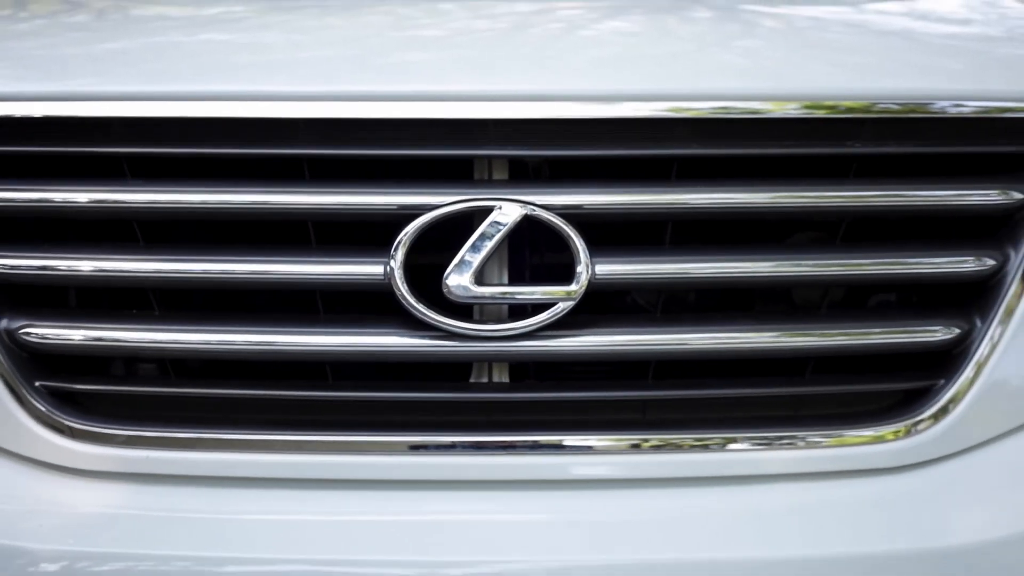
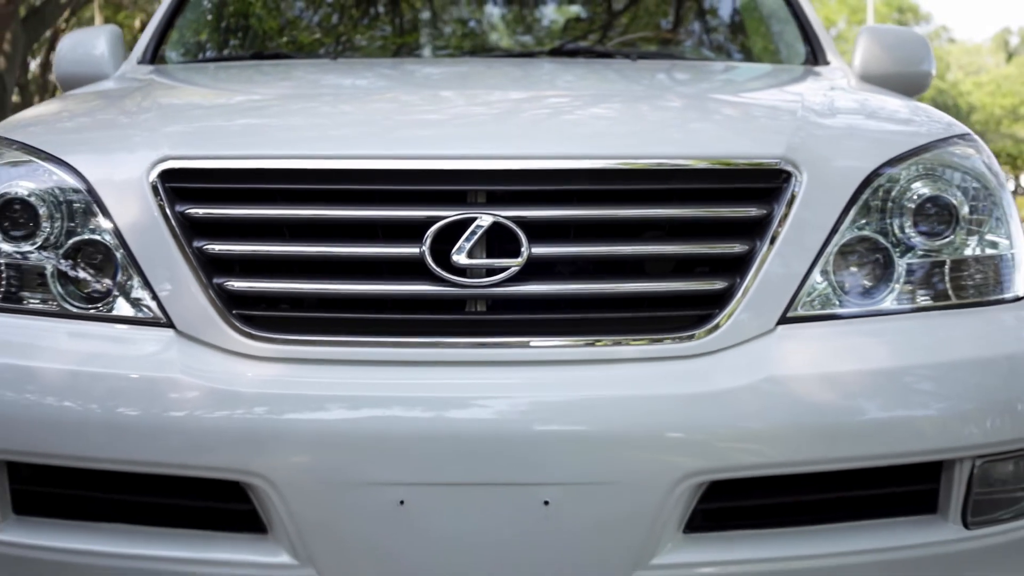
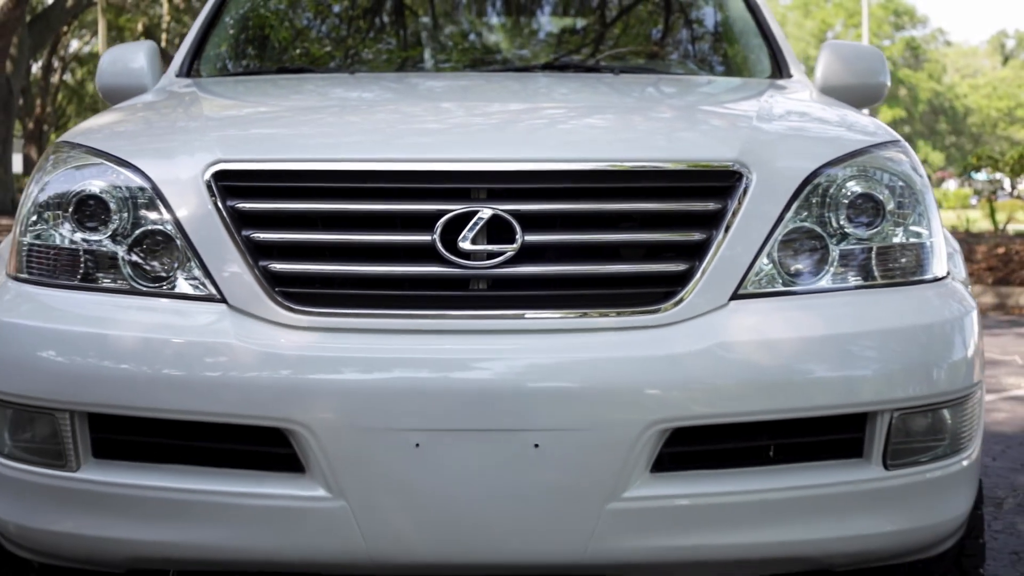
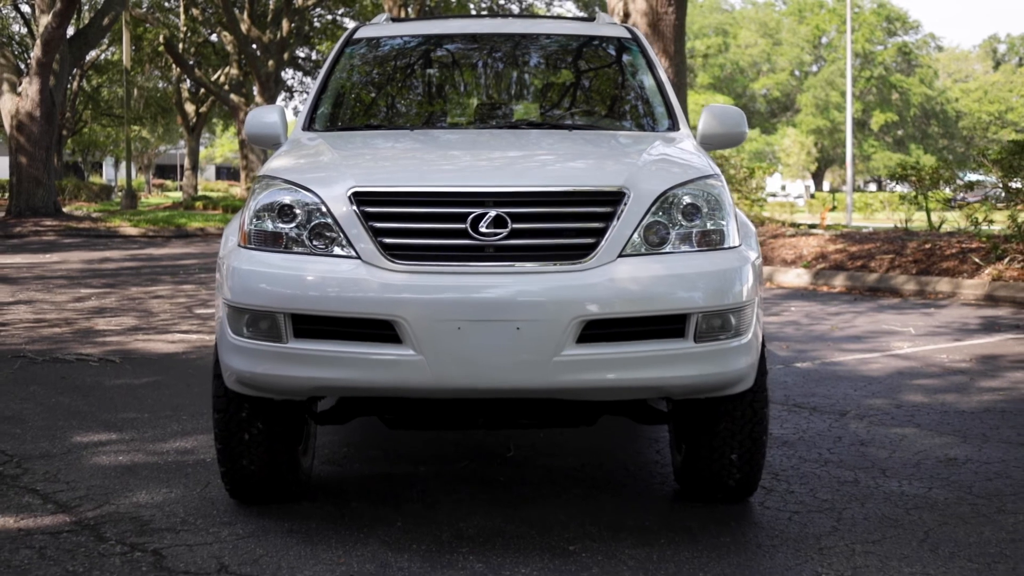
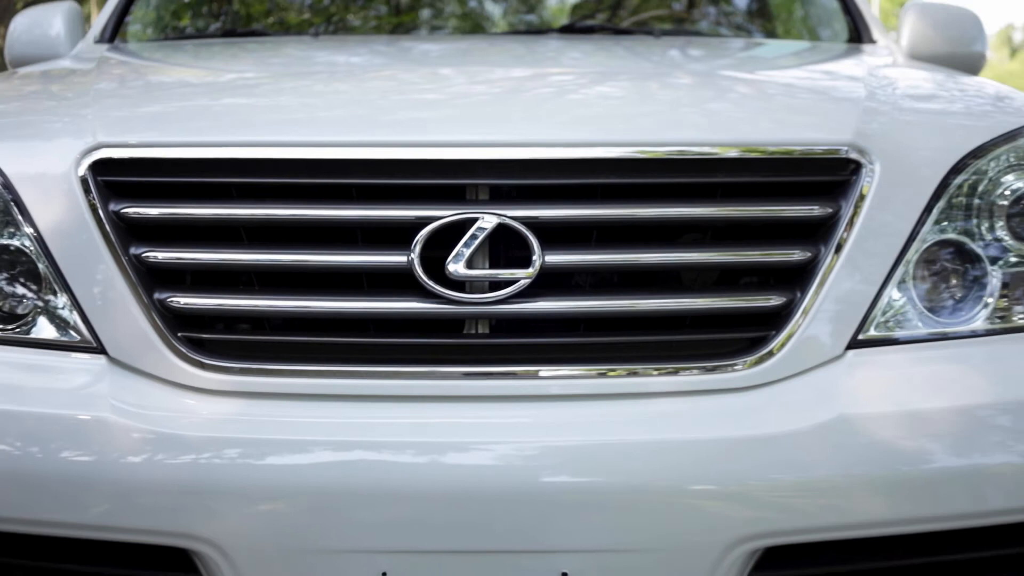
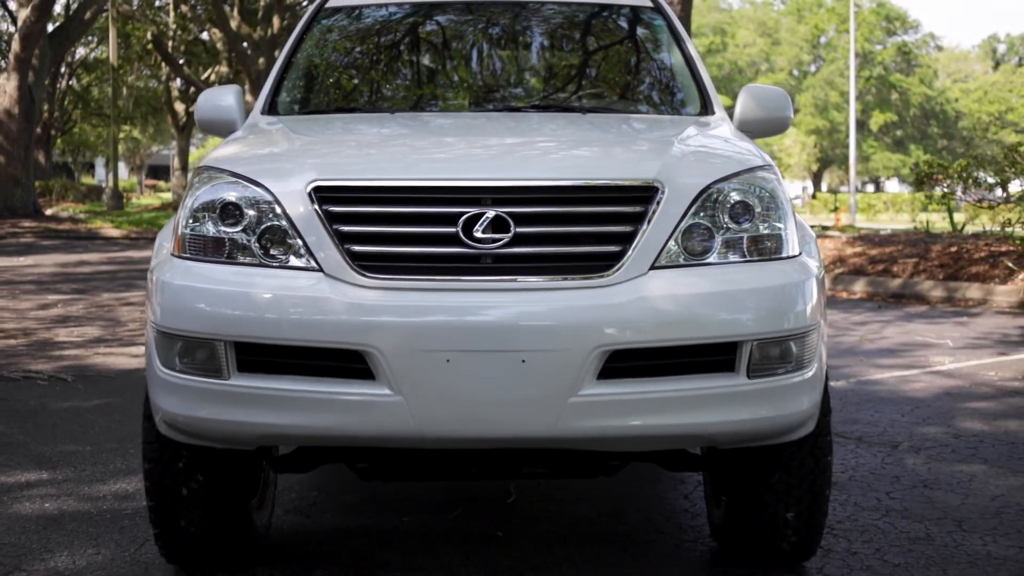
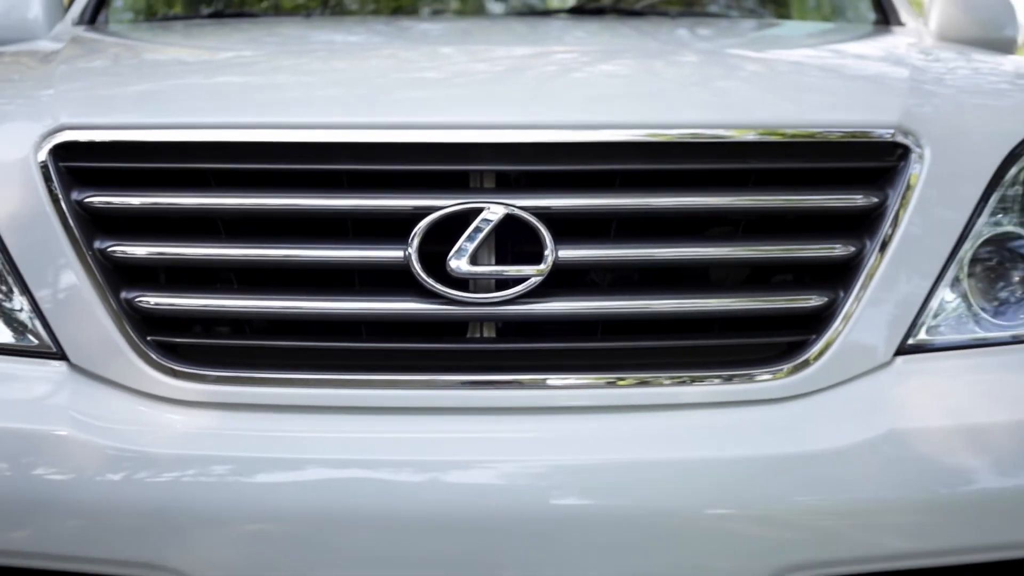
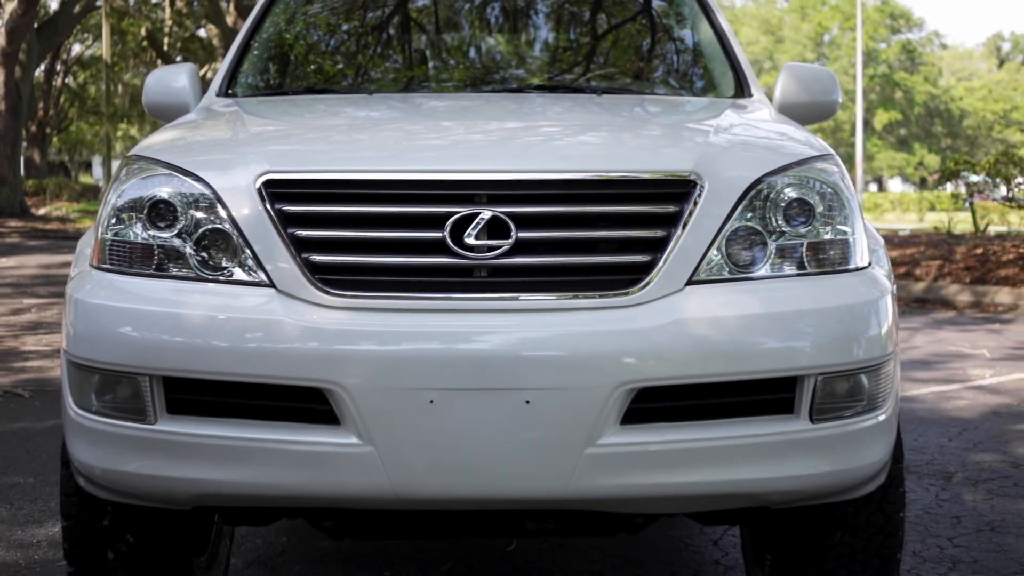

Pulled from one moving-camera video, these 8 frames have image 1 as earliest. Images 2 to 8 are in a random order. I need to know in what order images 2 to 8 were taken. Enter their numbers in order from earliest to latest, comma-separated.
7, 5, 2, 3, 8, 6, 4
